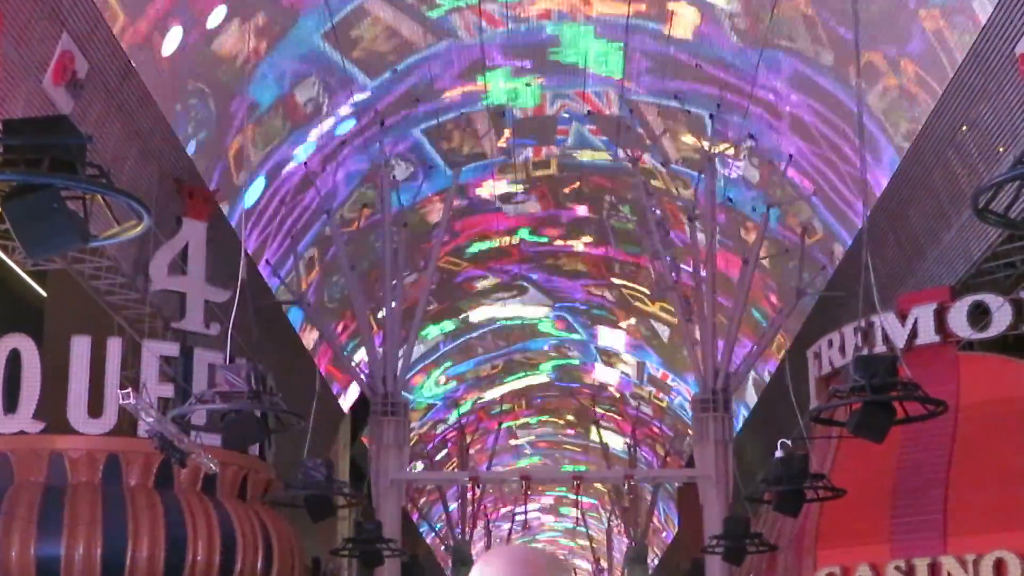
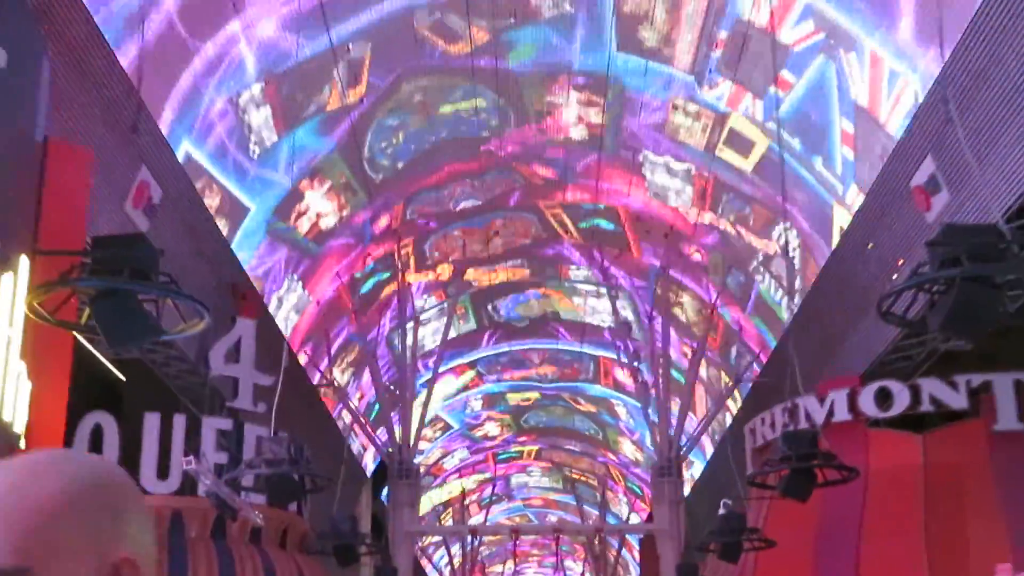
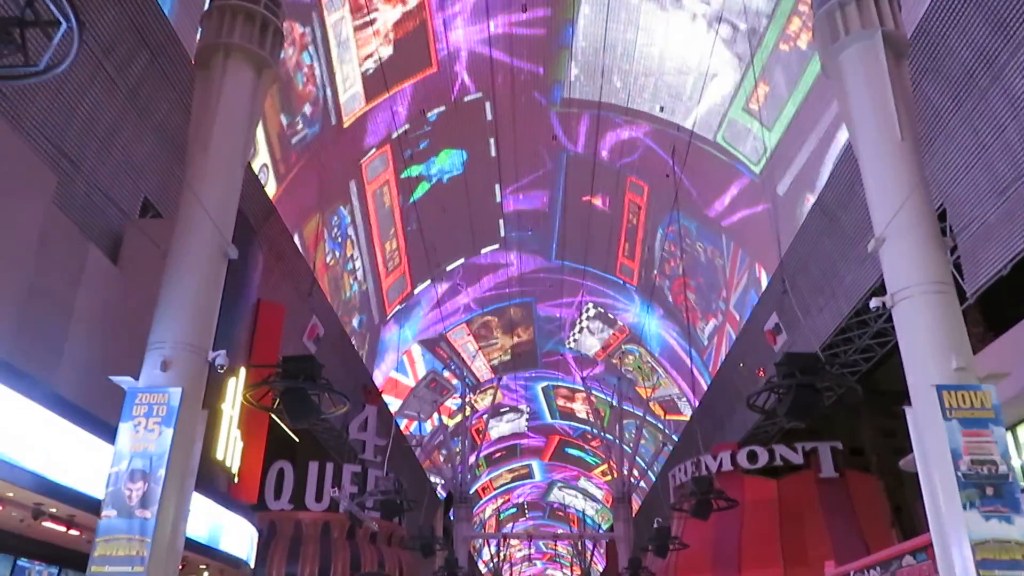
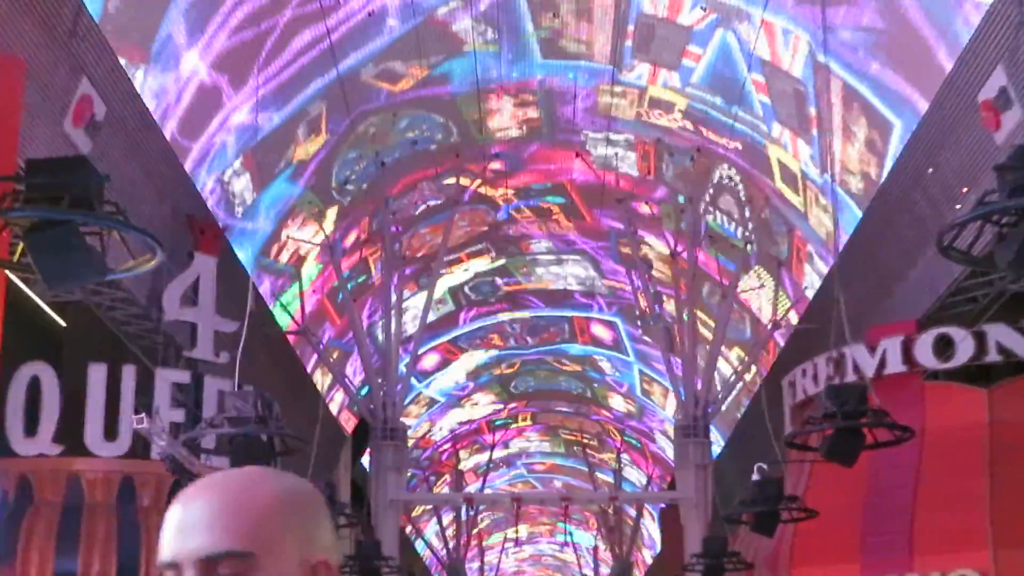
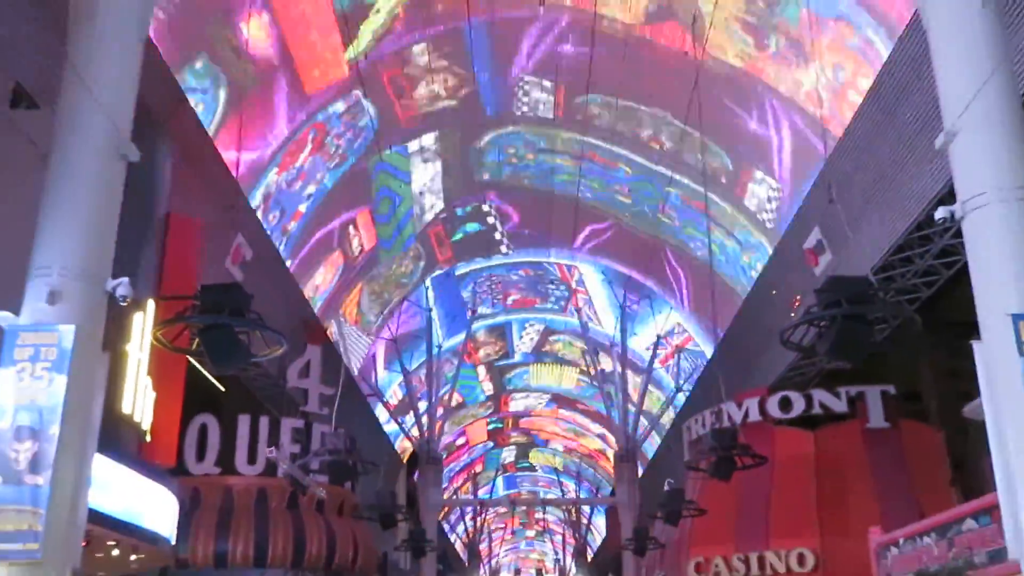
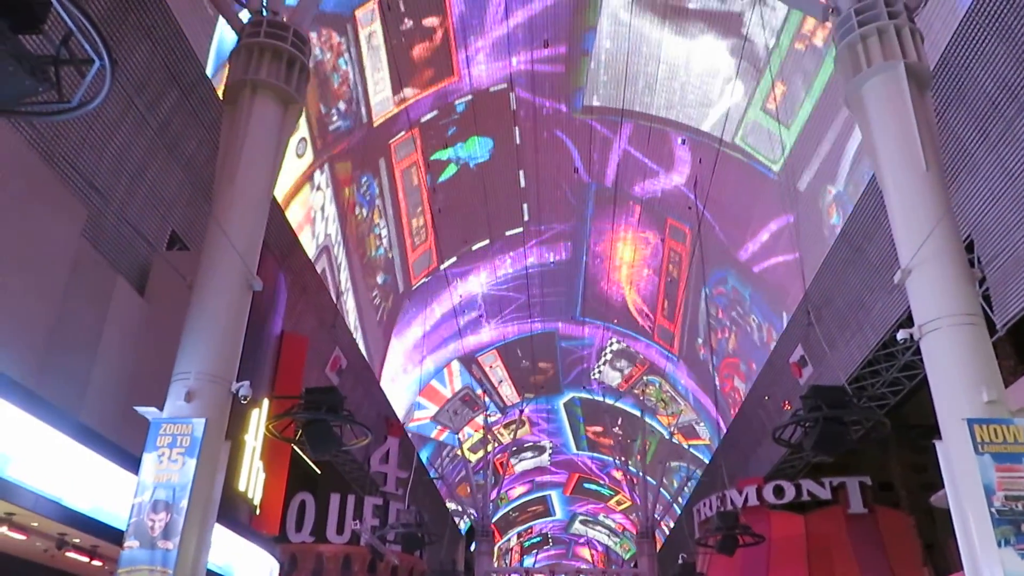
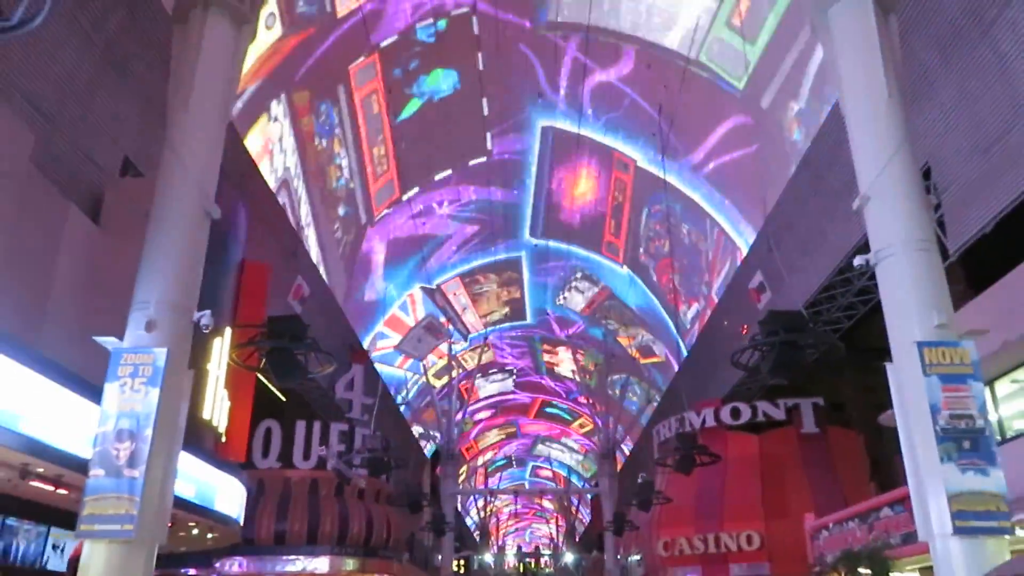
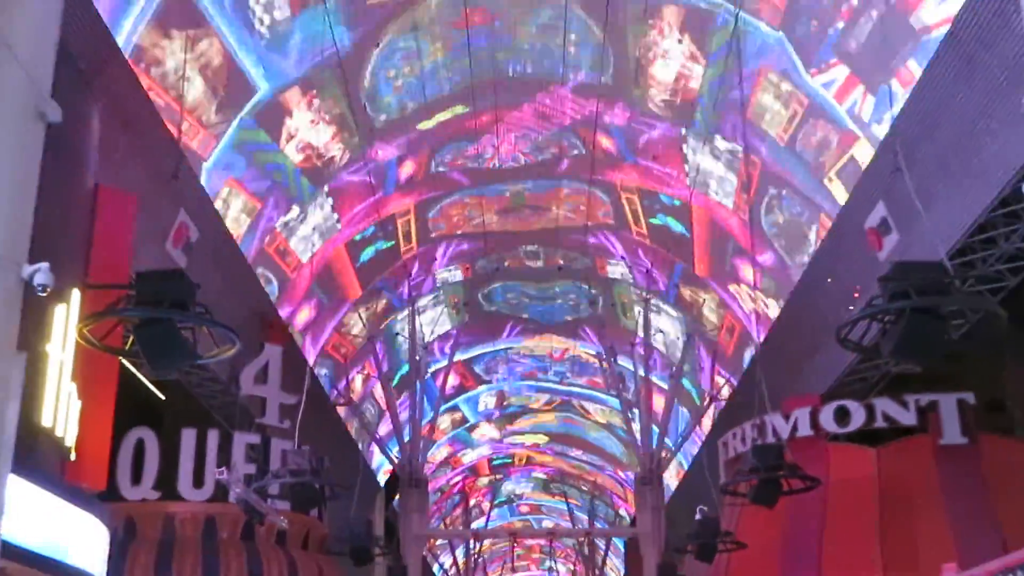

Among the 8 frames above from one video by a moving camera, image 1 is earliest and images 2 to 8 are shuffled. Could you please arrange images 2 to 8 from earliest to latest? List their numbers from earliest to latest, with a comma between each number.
4, 2, 8, 5, 7, 3, 6
